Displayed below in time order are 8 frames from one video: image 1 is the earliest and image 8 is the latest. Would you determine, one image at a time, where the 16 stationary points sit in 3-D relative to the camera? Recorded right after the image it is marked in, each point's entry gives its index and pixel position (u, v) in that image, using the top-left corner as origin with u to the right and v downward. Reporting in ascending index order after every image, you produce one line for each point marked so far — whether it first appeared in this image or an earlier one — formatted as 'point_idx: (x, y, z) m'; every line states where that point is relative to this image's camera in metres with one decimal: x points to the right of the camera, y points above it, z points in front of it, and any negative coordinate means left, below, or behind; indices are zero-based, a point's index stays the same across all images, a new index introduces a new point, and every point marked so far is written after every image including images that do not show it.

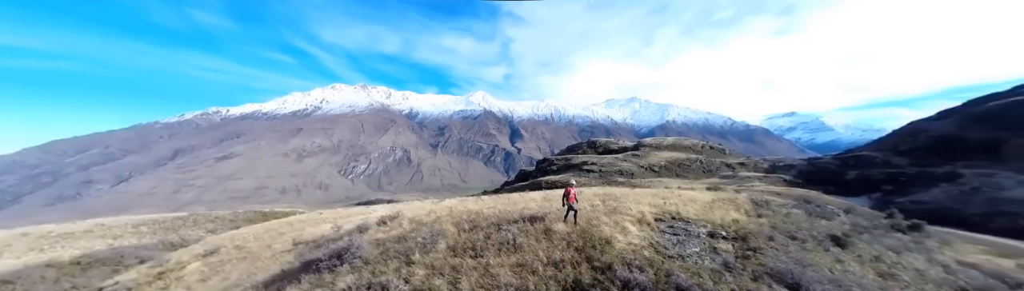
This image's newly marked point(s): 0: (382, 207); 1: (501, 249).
0: (-9.0, -3.9, +17.4) m
1: (-0.1, -2.7, +6.1) m
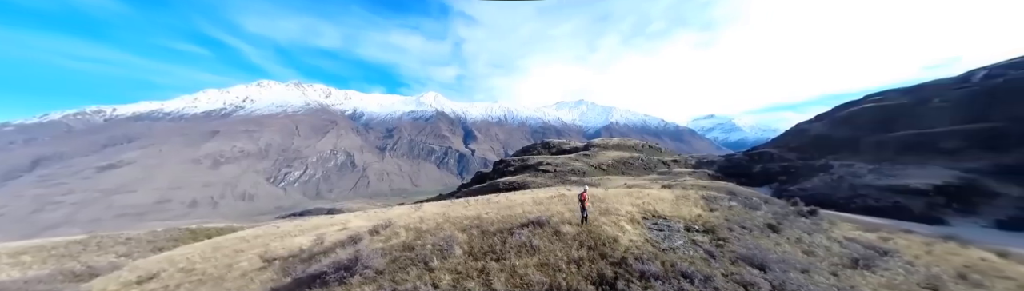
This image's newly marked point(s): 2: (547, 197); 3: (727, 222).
0: (-10.1, -4.3, +16.3) m
1: (+0.4, -2.8, +6.4) m
2: (+1.7, -2.9, +14.1) m
3: (+8.8, -3.4, +10.3) m
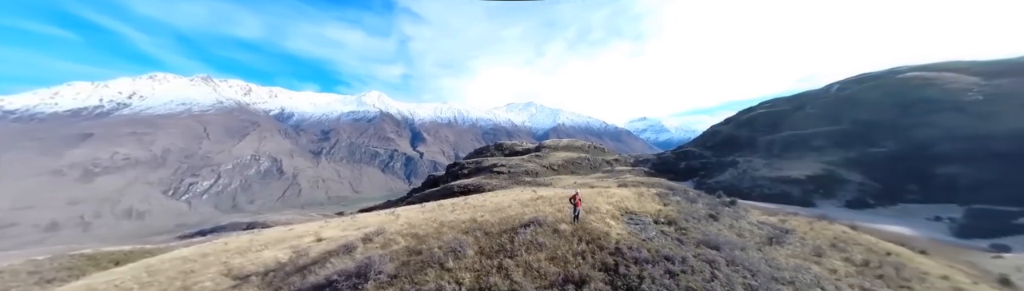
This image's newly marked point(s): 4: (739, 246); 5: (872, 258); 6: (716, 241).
0: (-11.3, -4.6, +15.1) m
1: (+0.7, -3.0, +7.2) m
2: (+0.7, -3.2, +14.9) m
3: (+8.3, -3.6, +12.4) m
4: (+8.4, -3.9, +9.4) m
5: (+18.8, -6.1, +13.7) m
6: (+7.1, -3.6, +8.8) m
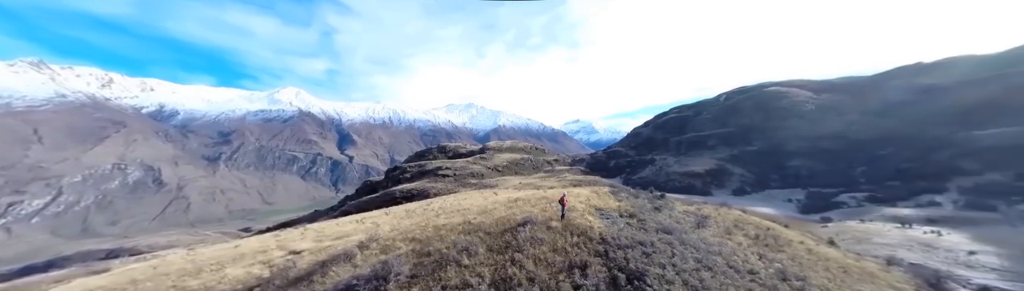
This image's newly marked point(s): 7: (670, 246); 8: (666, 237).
0: (-12.5, -5.0, +13.6) m
1: (+0.9, -3.2, +8.2) m
2: (-0.7, -3.4, +15.8) m
3: (+7.3, -3.7, +14.9) m
4: (+8.0, -4.0, +12.0) m
5: (+17.3, -6.1, +18.3) m
6: (+6.8, -3.7, +11.2) m
7: (+5.7, -3.7, +9.3) m
8: (+5.8, -3.6, +9.8) m
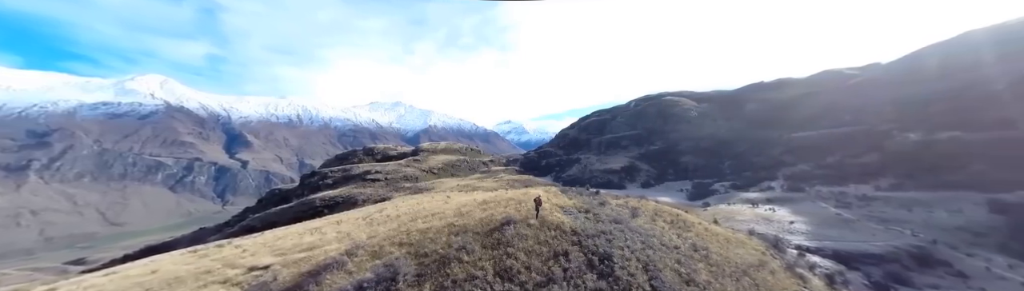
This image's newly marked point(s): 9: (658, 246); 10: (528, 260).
0: (-13.8, -5.2, +11.6) m
1: (+0.5, -3.4, +9.5) m
2: (-2.8, -3.6, +16.5) m
3: (+5.2, -3.9, +17.5) m
4: (+6.5, -4.2, +14.8) m
5: (+14.1, -6.3, +23.1) m
6: (+5.6, -3.9, +13.7) m
7: (+4.9, -3.9, +11.6) m
8: (+4.9, -3.8, +12.2) m
9: (+6.5, -4.5, +11.5) m
10: (+0.5, -3.6, +8.4) m
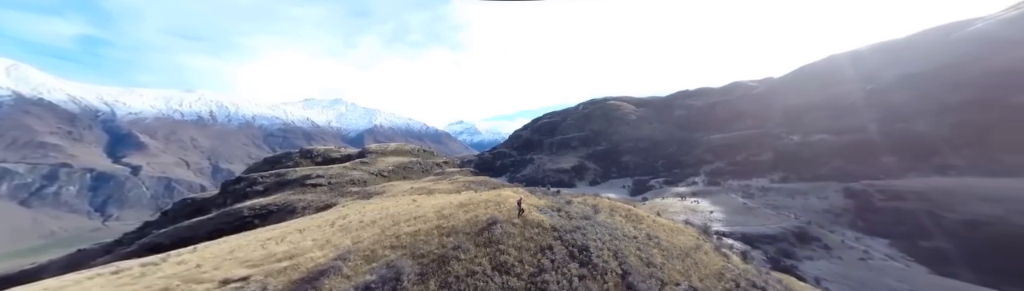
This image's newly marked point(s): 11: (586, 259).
0: (-14.4, -5.4, +10.2) m
1: (0.0, -3.6, +10.4) m
2: (-4.3, -3.9, +16.8) m
3: (+3.4, -4.2, +19.1) m
4: (+5.2, -4.4, +16.6) m
5: (+11.3, -6.6, +26.0) m
6: (+4.4, -4.1, +15.4) m
7: (+4.1, -4.1, +13.2) m
8: (+4.0, -4.0, +13.8) m
9: (+5.6, -4.7, +13.3) m
10: (+0.2, -3.8, +9.4) m
11: (+2.8, -4.2, +9.7) m
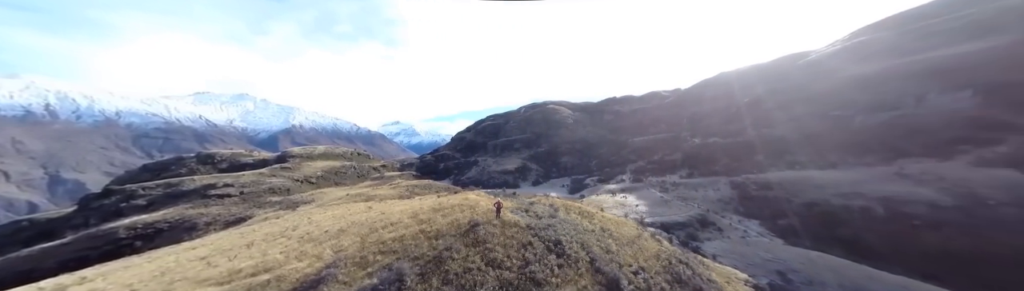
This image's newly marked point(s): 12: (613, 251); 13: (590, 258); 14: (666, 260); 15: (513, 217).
0: (-14.8, -5.7, +8.5) m
1: (-0.7, -3.9, +11.5) m
2: (-6.2, -4.3, +16.9) m
3: (+0.9, -4.6, +20.6) m
4: (+3.1, -4.8, +18.6) m
5: (+7.3, -7.1, +29.0) m
6: (+2.6, -4.5, +17.2) m
7: (+2.7, -4.5, +15.1) m
8: (+2.5, -4.3, +15.6) m
9: (+4.2, -5.0, +15.4) m
10: (-0.4, -4.2, +10.5) m
11: (+2.1, -4.5, +11.3) m
12: (+5.1, -5.3, +13.1) m
13: (+3.4, -4.9, +11.3) m
14: (+8.6, -6.4, +14.6) m
15: (0.0, -3.8, +14.5) m
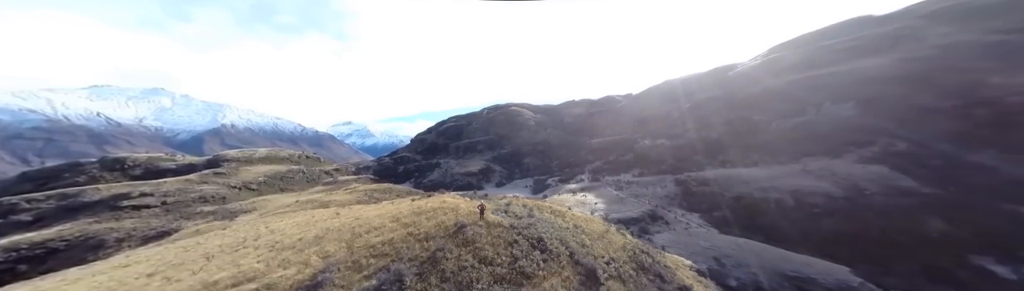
0: (-14.9, -5.9, +7.4) m
1: (-1.3, -4.1, +12.2) m
2: (-7.5, -4.5, +16.9) m
3: (-0.9, -4.9, +21.5) m
4: (+1.6, -5.1, +19.7) m
5: (+4.4, -7.4, +30.5) m
6: (+1.2, -4.7, +18.3) m
7: (+1.6, -4.7, +16.1) m
8: (+1.4, -4.6, +16.6) m
9: (+3.0, -5.3, +16.7) m
10: (-0.9, -4.4, +11.2) m
11: (+1.5, -4.8, +12.3) m
12: (+4.2, -5.5, +14.5) m
13: (+2.7, -5.1, +12.5) m
14: (+7.5, -6.6, +16.5) m
15: (-1.0, -4.1, +15.3) m
